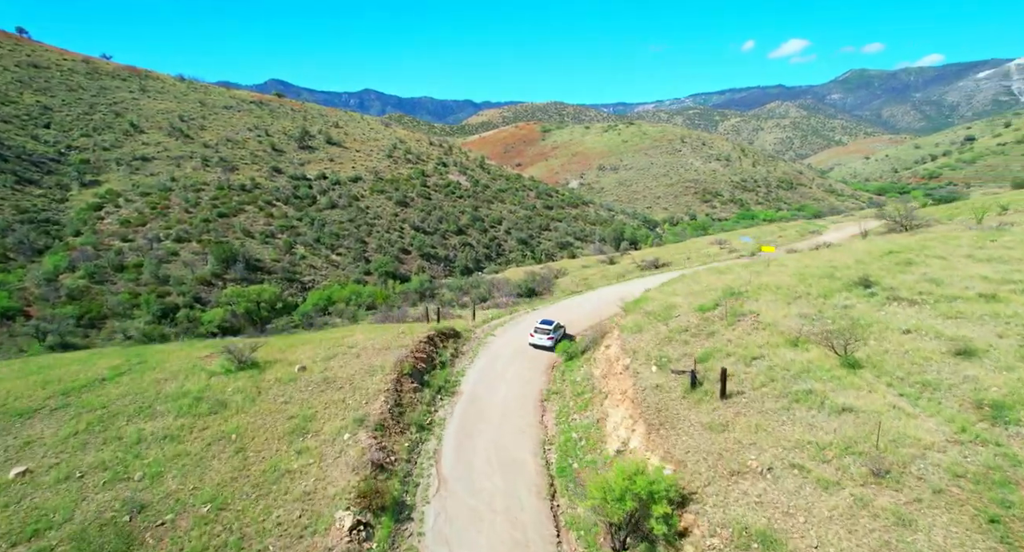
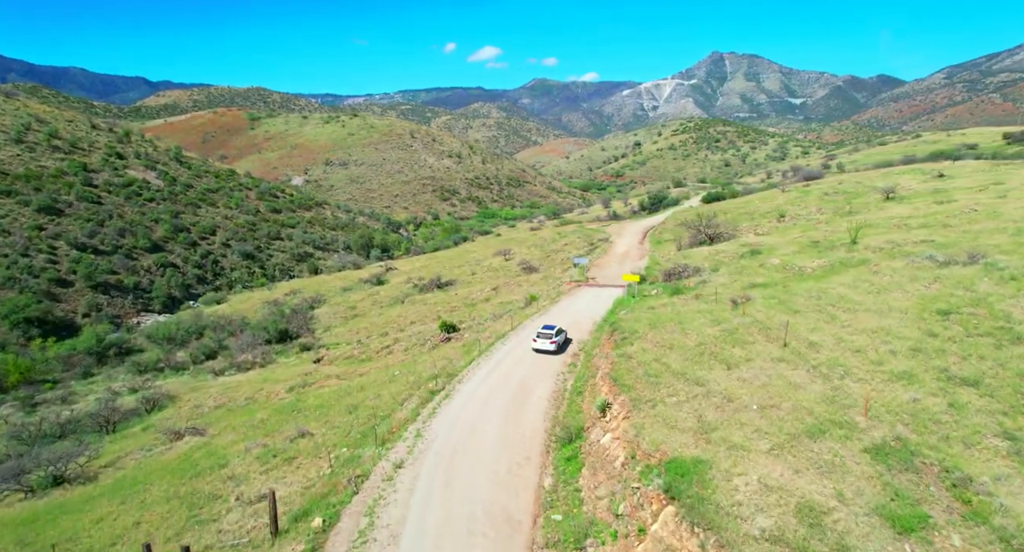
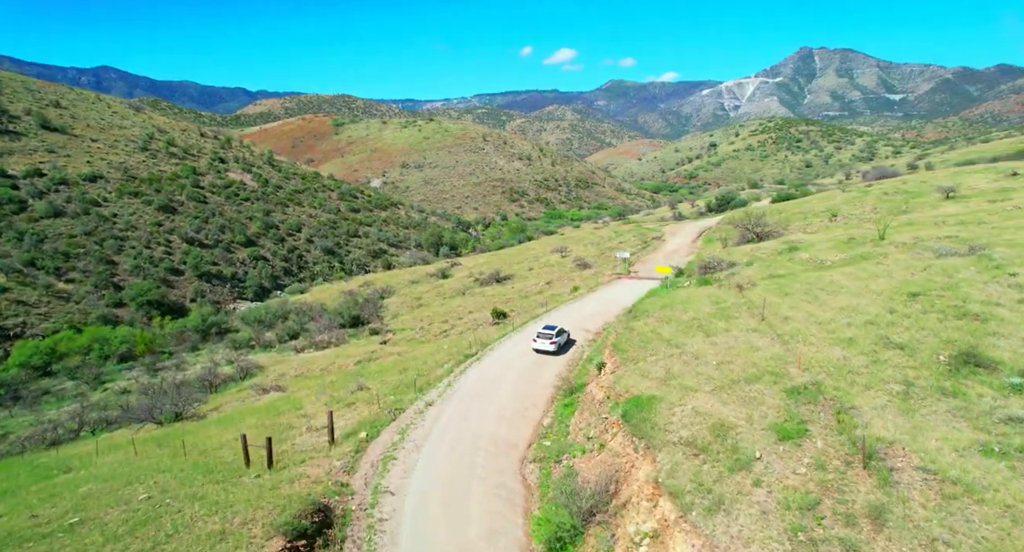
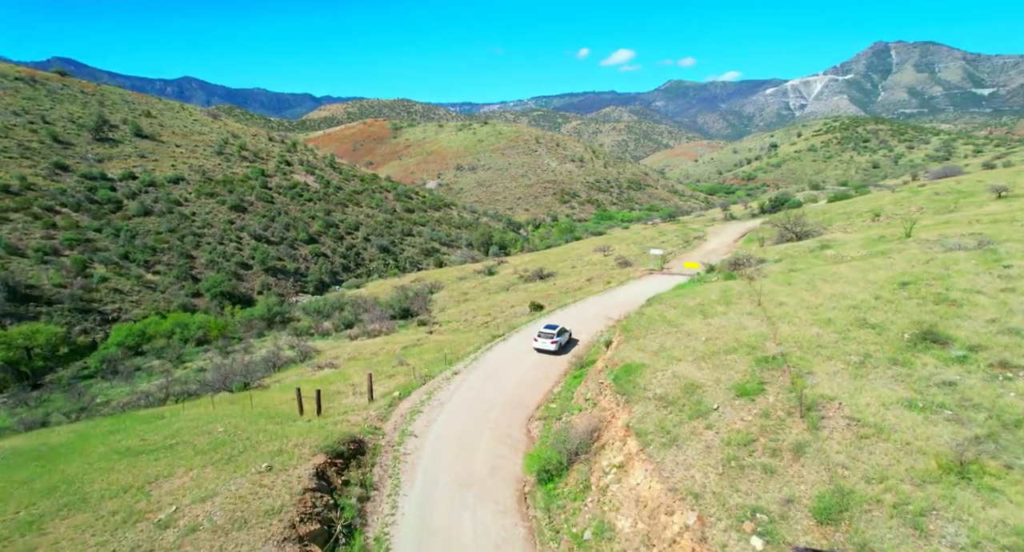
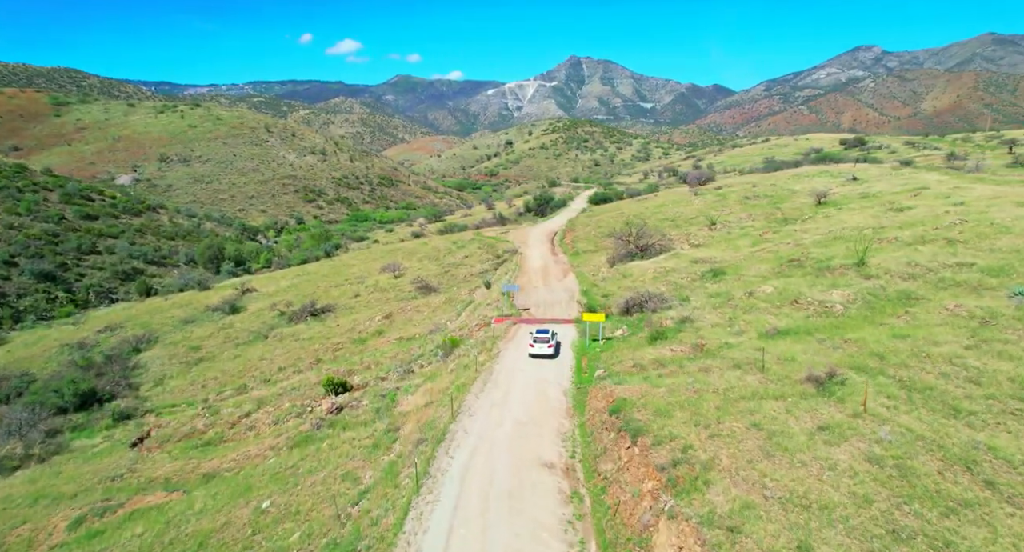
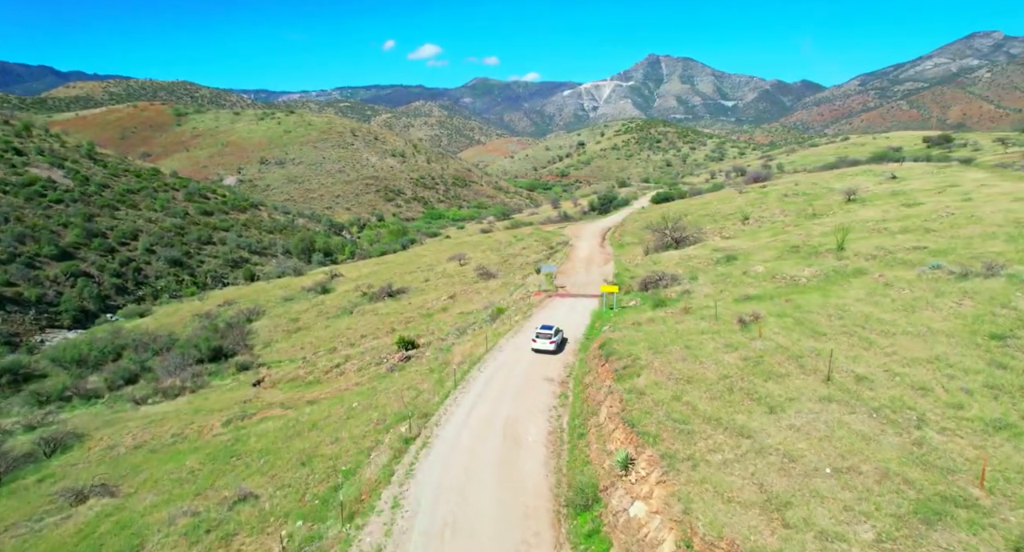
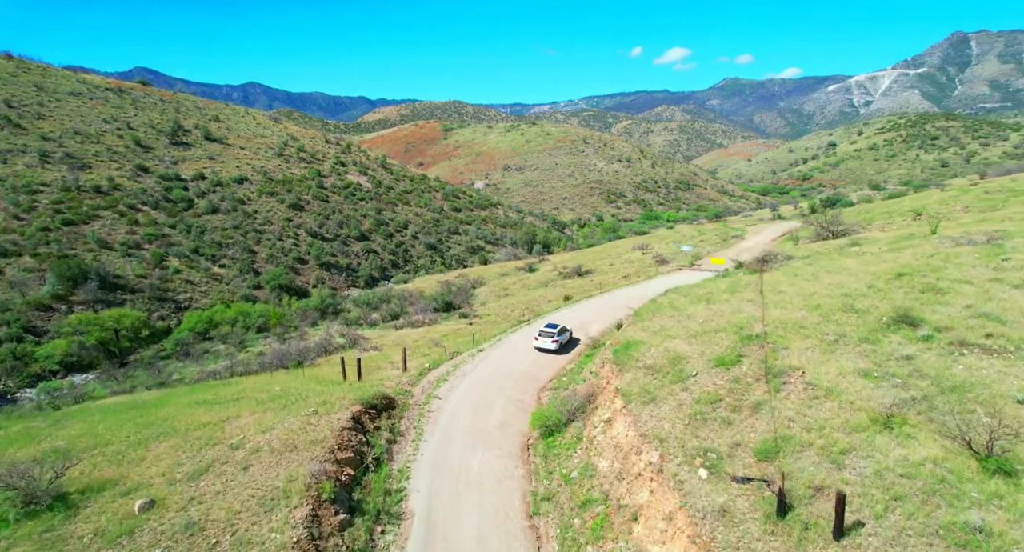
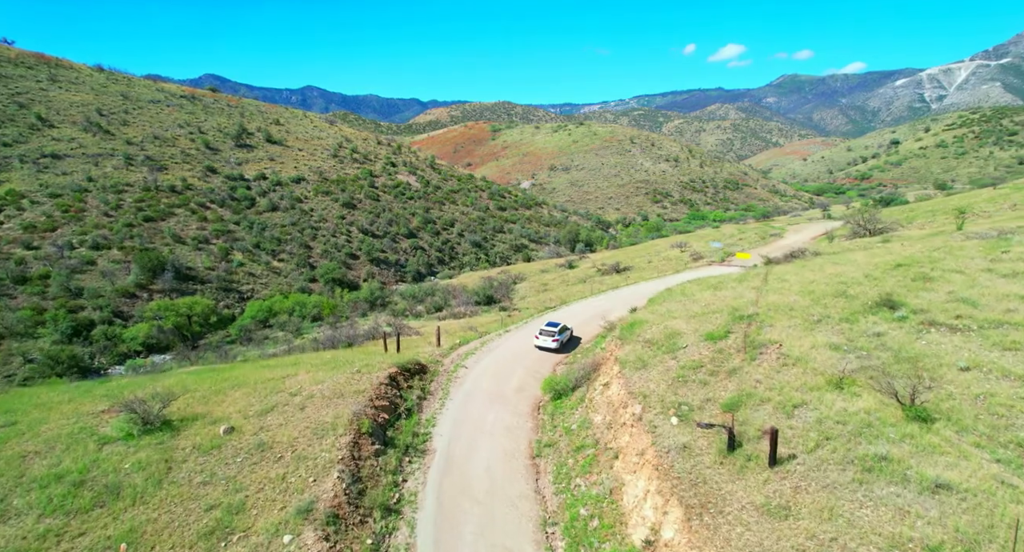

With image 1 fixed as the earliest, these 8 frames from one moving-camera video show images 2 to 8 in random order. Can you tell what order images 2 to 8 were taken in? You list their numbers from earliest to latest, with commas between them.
8, 7, 4, 3, 2, 6, 5
